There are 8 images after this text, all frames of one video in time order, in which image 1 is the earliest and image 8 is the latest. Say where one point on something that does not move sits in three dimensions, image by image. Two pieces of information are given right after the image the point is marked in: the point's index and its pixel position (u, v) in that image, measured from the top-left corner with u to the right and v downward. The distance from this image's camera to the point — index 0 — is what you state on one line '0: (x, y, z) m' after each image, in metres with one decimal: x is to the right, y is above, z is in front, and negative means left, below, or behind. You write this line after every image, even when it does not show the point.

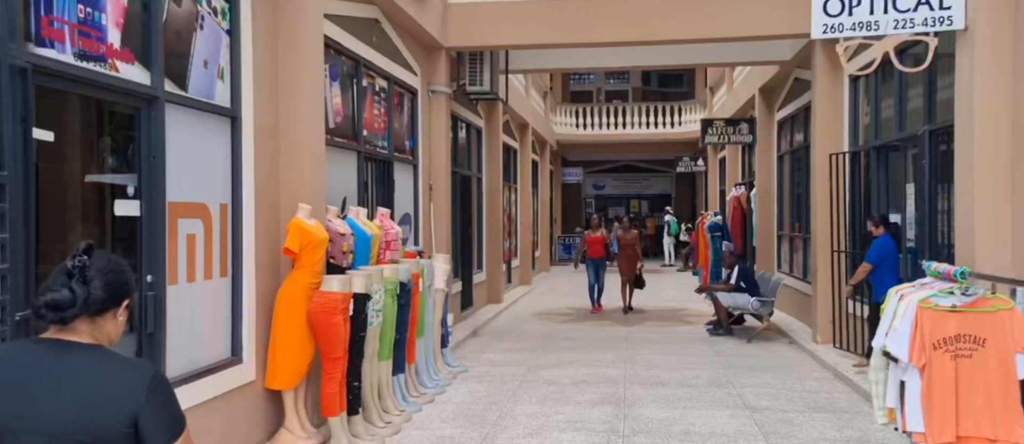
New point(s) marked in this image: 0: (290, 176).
0: (-1.6, +0.3, +5.9) m
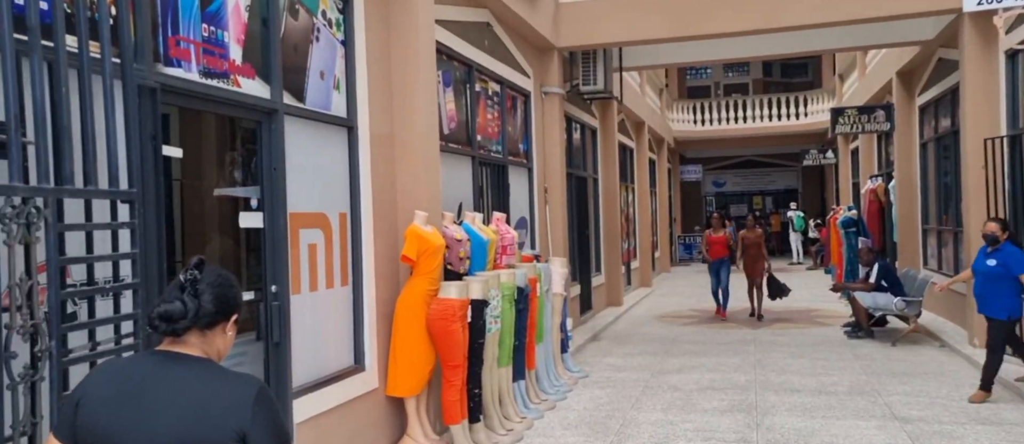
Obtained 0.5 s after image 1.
0: (-0.8, +0.3, +5.9) m
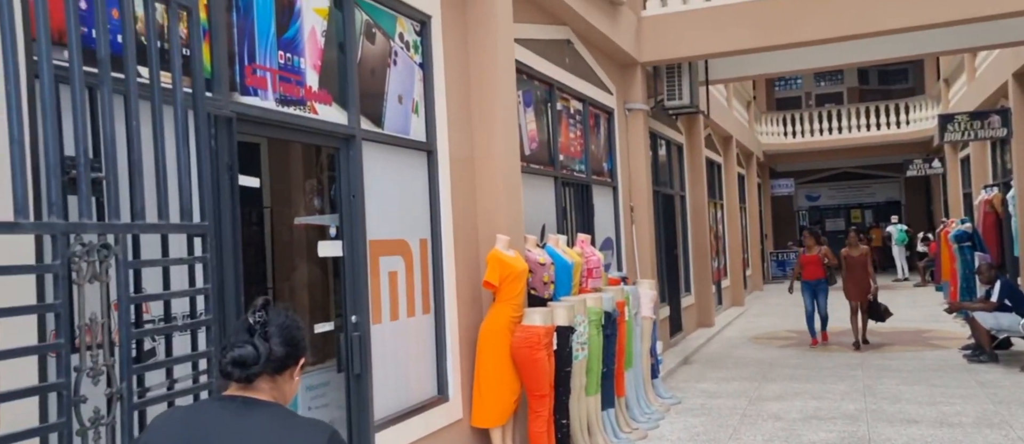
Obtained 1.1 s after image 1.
0: (-0.2, +0.1, +5.8) m
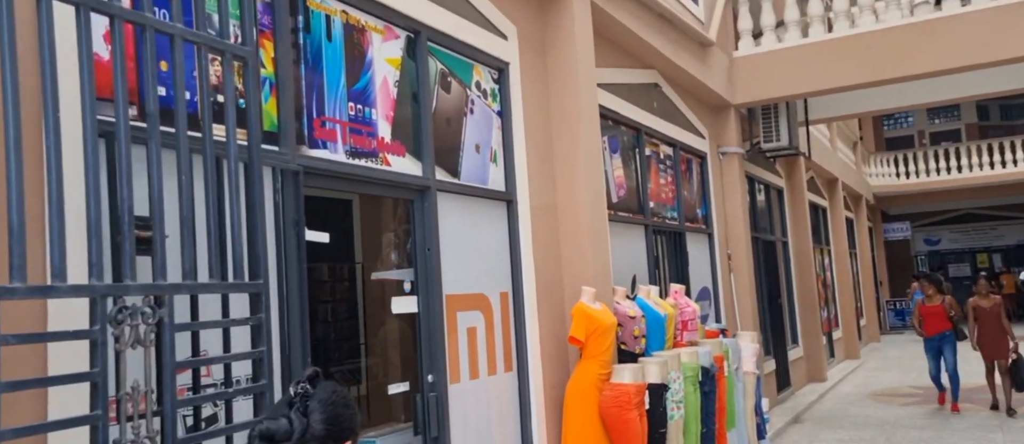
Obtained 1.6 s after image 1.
0: (+0.4, -0.2, +5.5) m
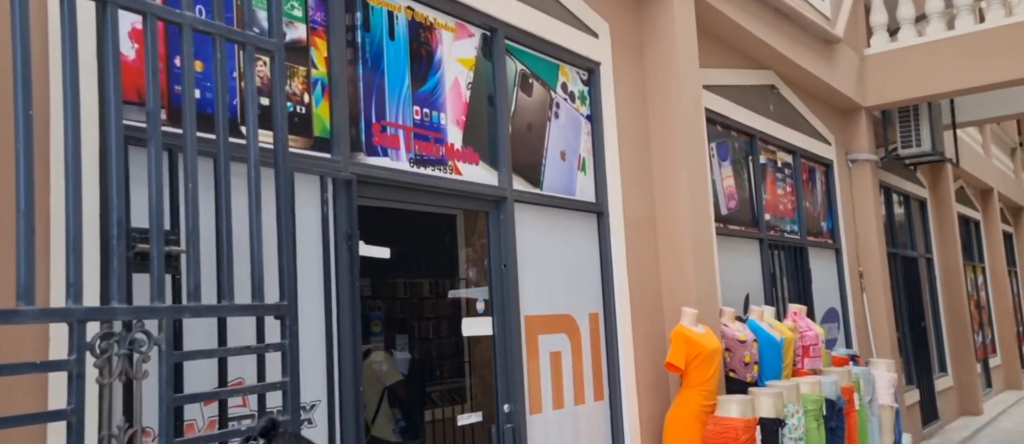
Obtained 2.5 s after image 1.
0: (+1.0, -0.3, +5.0) m
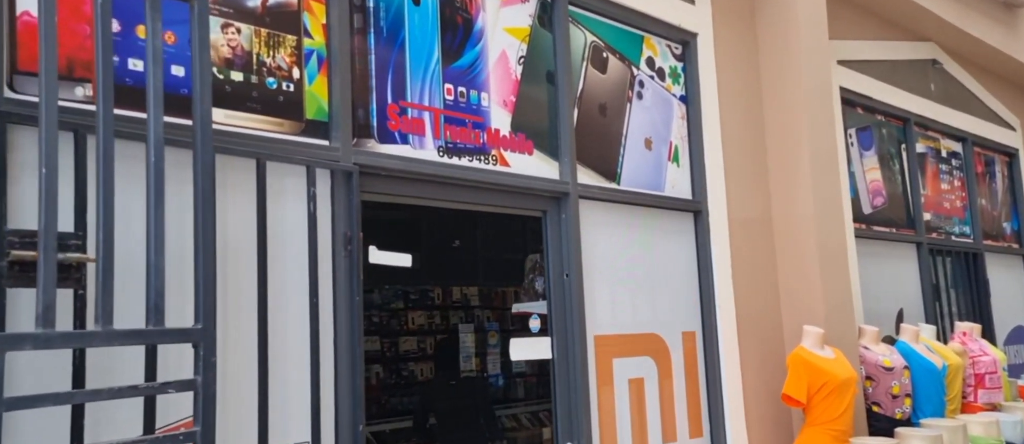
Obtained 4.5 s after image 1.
0: (+1.4, -0.3, +4.1) m
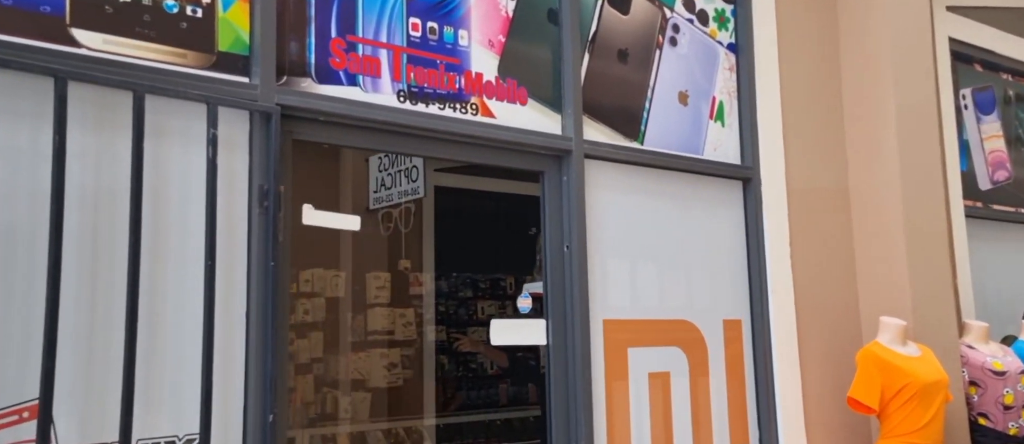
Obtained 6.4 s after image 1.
0: (+1.5, -0.2, +3.4) m
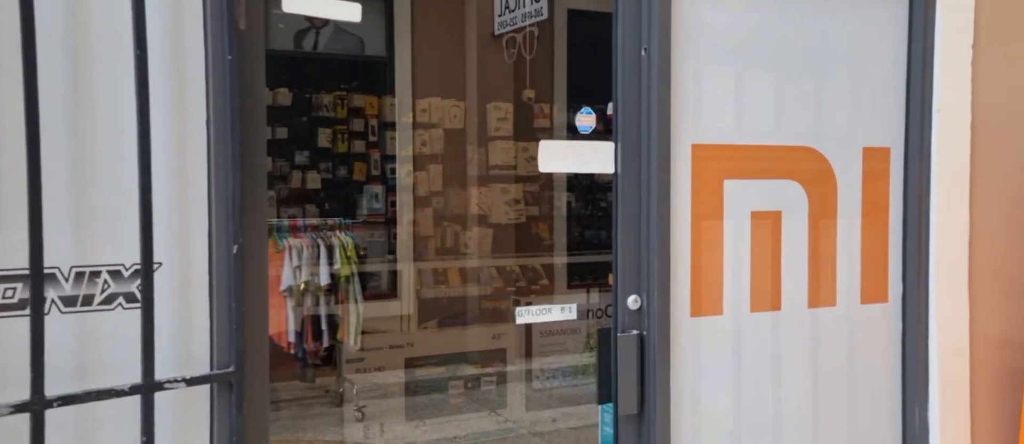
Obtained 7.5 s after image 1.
0: (+1.7, +0.4, +2.5) m
